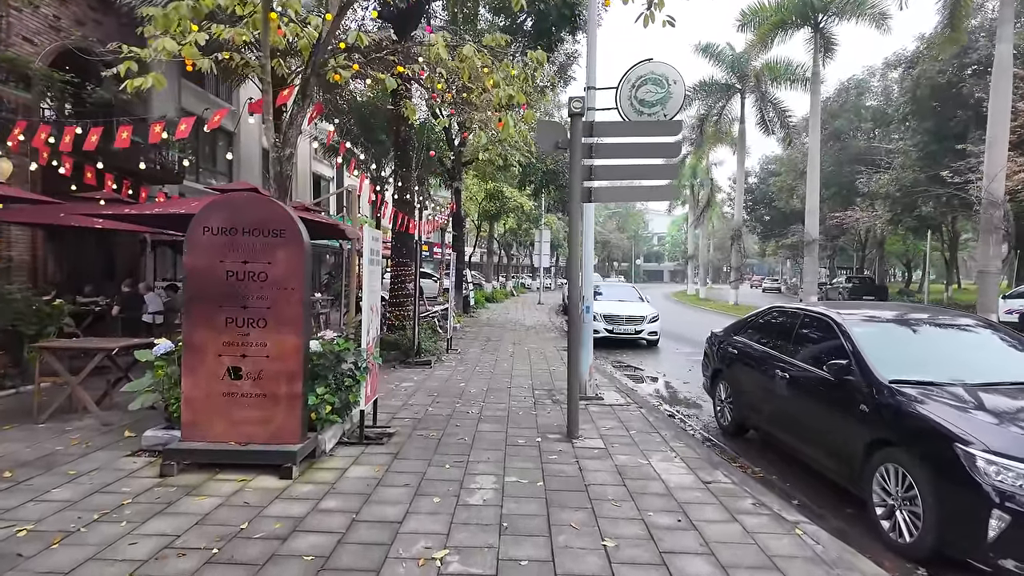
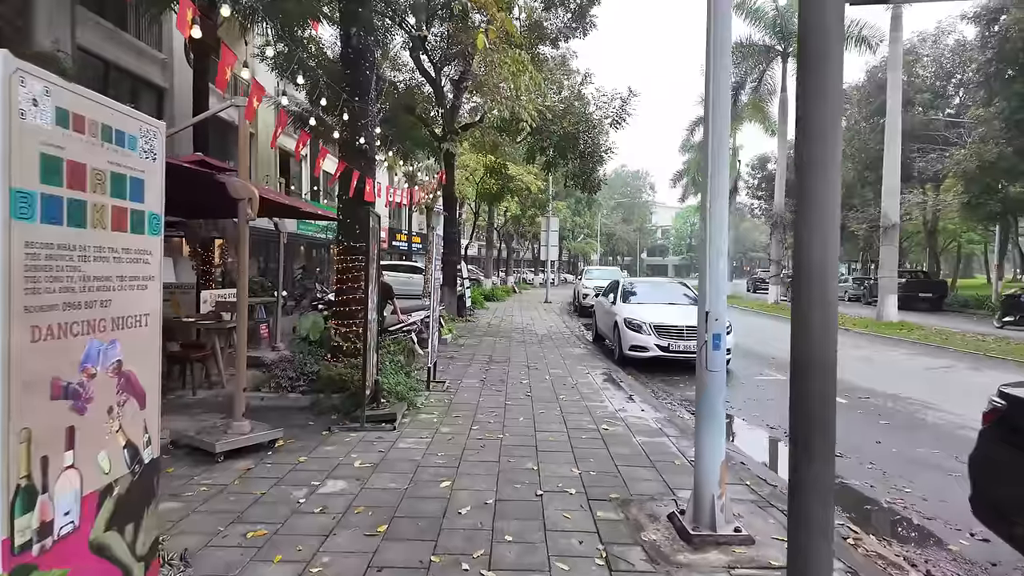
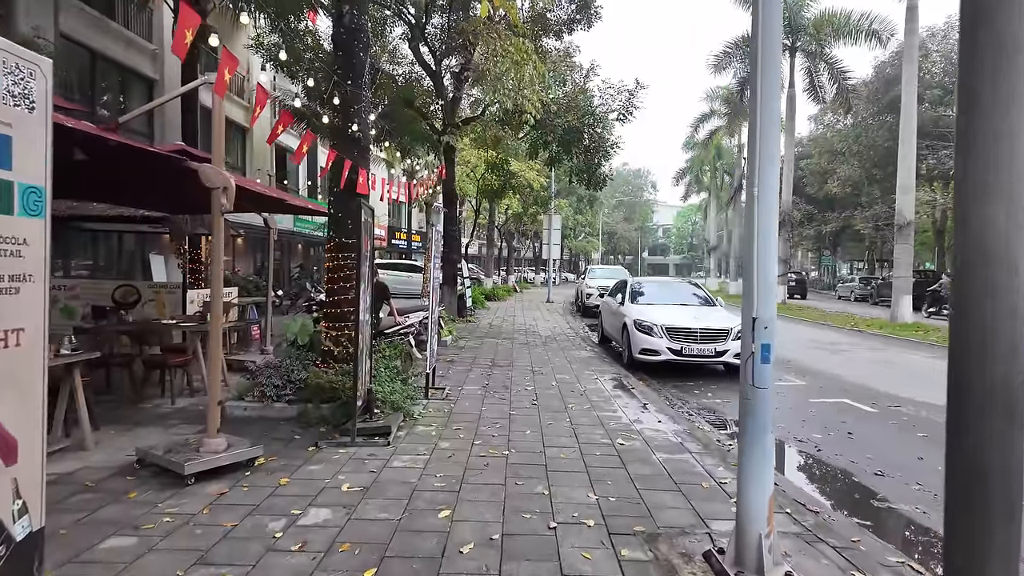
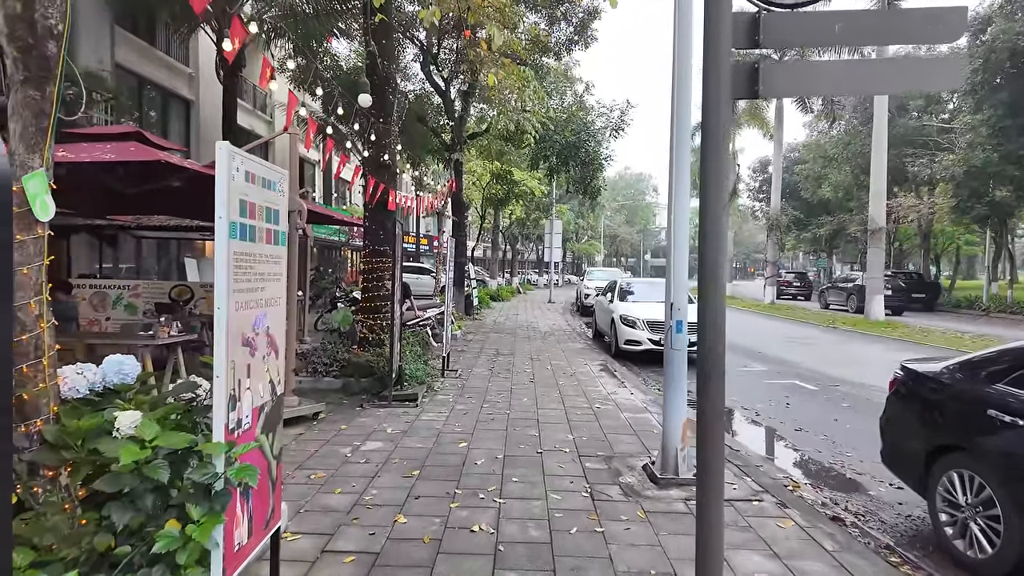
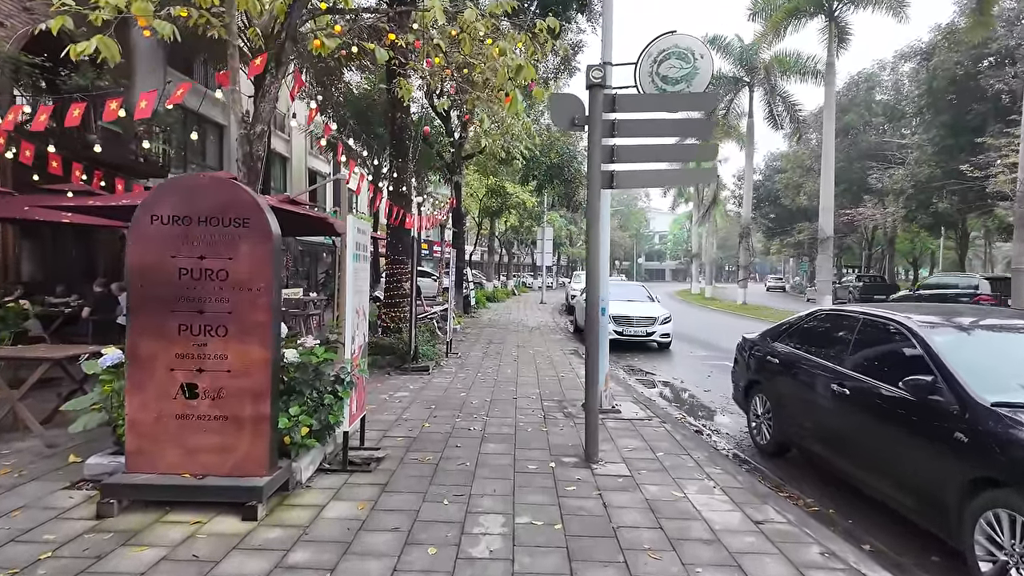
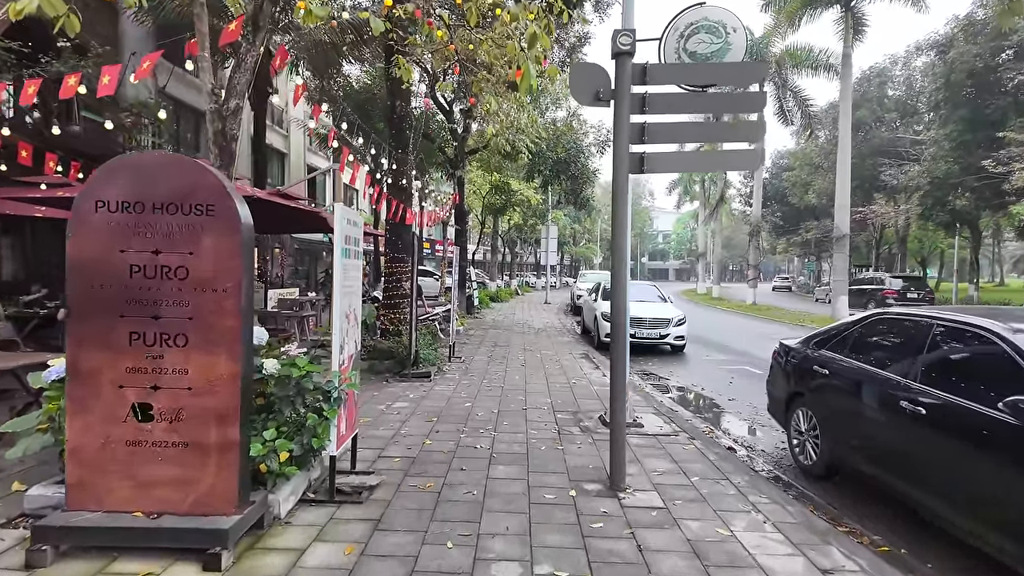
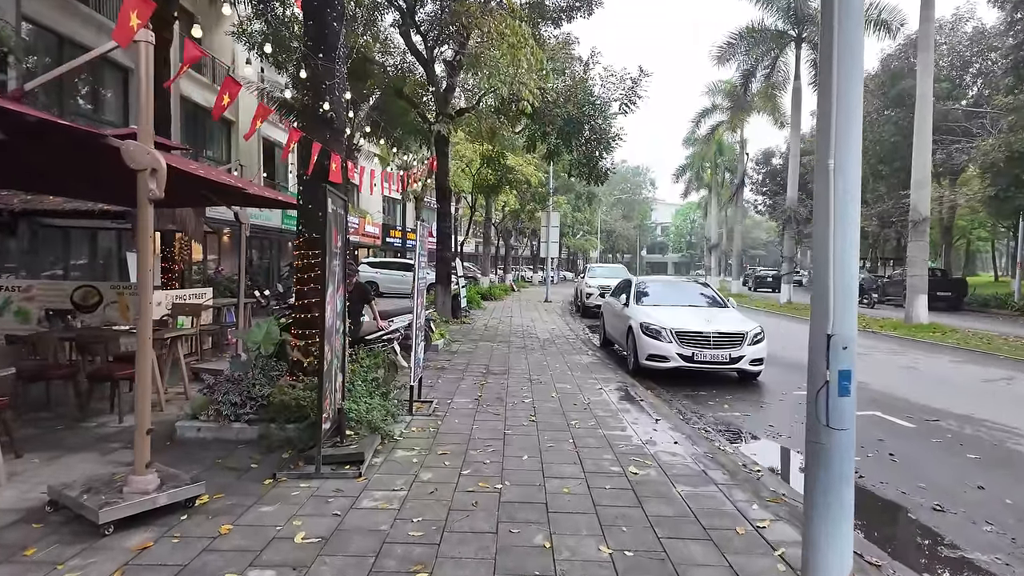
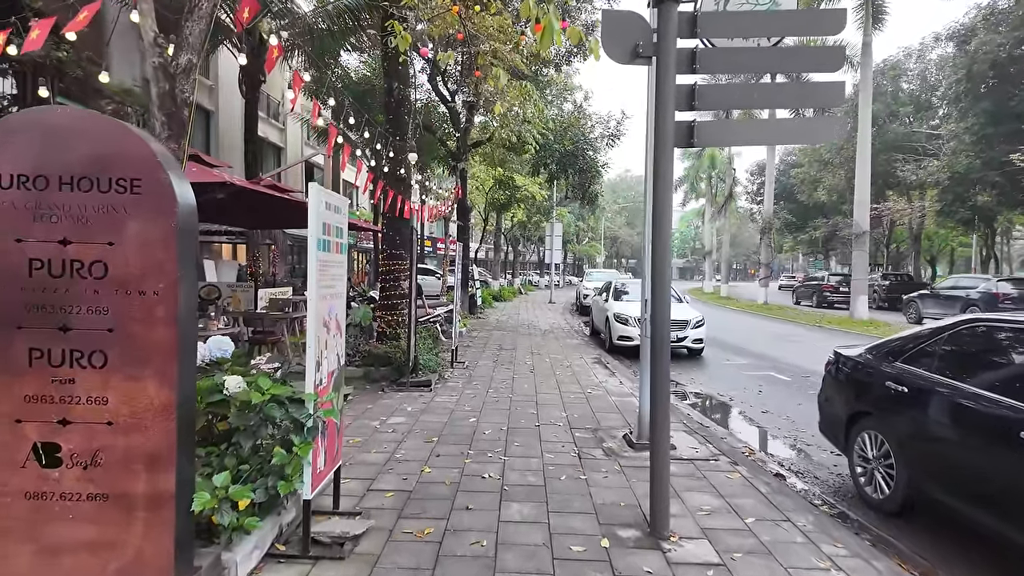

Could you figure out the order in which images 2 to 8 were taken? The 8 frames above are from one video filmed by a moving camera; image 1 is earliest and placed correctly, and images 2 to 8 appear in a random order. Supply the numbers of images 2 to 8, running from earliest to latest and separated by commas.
5, 6, 8, 4, 2, 3, 7
